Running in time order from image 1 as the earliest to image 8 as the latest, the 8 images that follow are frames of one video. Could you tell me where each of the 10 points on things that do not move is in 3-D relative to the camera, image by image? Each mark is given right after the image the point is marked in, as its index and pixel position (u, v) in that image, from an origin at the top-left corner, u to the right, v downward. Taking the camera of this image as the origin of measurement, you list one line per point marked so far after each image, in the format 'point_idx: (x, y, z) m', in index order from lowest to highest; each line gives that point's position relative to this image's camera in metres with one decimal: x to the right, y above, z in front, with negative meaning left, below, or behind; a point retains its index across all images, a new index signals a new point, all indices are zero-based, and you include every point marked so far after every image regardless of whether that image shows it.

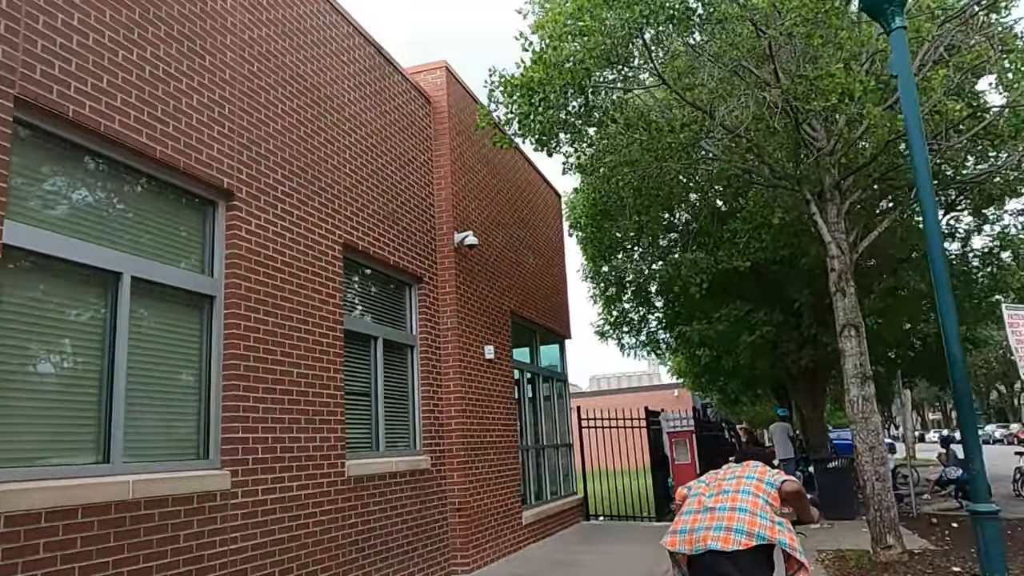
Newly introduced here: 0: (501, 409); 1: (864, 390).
0: (-0.2, -1.9, +11.6) m
1: (+4.4, -1.3, +9.5) m
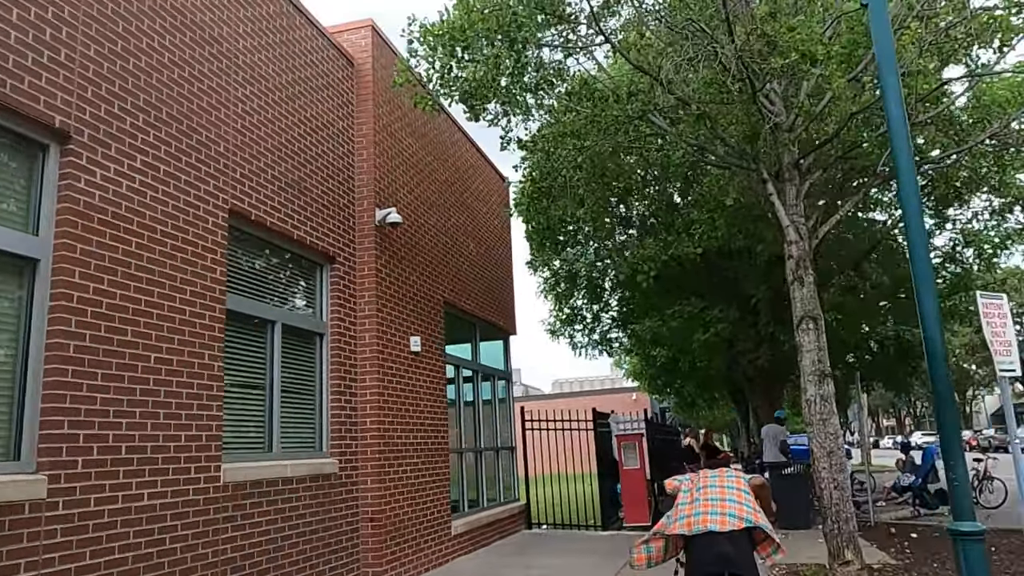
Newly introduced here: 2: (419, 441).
0: (-1.2, -1.7, +10.5) m
1: (+3.5, -1.1, +8.7) m
2: (-1.3, -2.0, +10.1) m
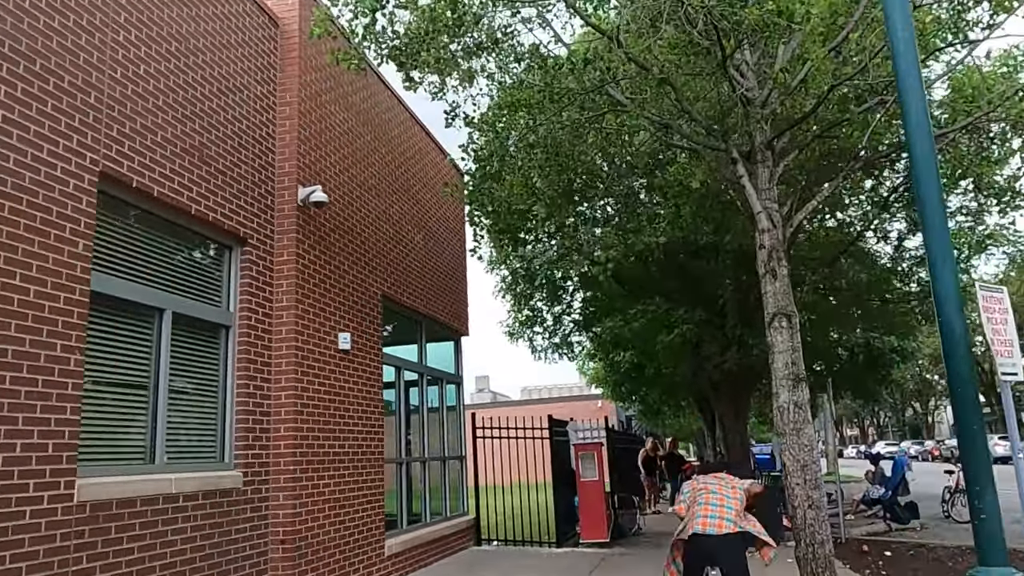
0: (-1.9, -1.6, +9.3) m
1: (+2.9, -1.1, +7.7) m
2: (-2.0, -1.9, +8.9) m
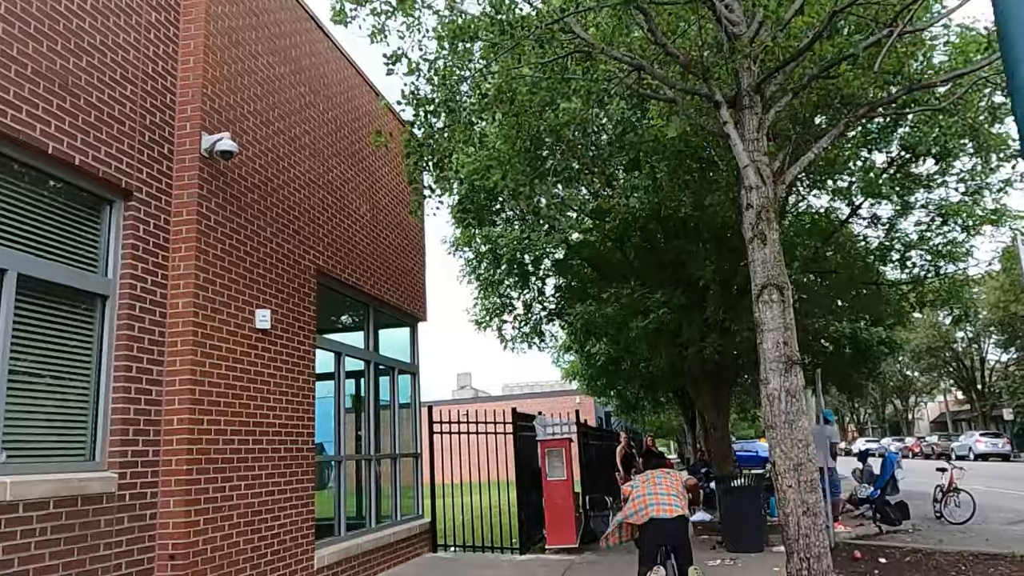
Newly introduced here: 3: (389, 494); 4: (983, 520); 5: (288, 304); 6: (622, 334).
0: (-2.5, -1.2, +8.0) m
1: (+2.4, -0.8, +6.5) m
2: (-2.5, -1.6, +7.6) m
3: (-1.9, -3.1, +11.6) m
4: (+9.8, -4.8, +15.7) m
5: (-2.5, -0.2, +8.4) m
6: (+2.1, -0.9, +14.0) m
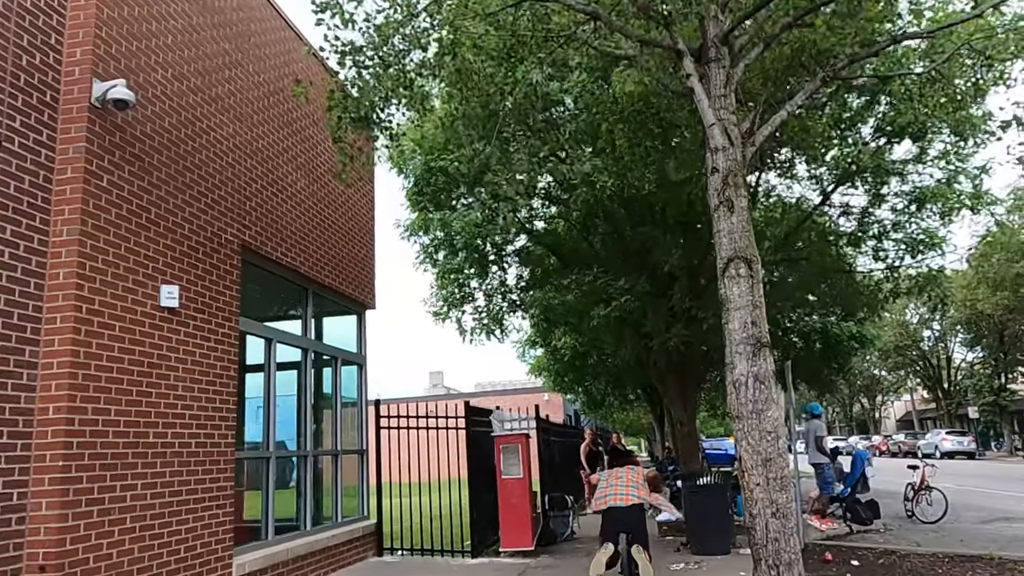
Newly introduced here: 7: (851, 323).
0: (-3.0, -1.0, +7.1) m
1: (+1.9, -0.6, +5.8) m
2: (-3.1, -1.4, +6.7) m
3: (-2.6, -2.9, +10.7) m
4: (+8.9, -4.6, +15.3) m
5: (-3.0, +0.1, +7.5) m
6: (+1.3, -0.6, +13.3) m
7: (+8.6, -0.9, +19.3) m
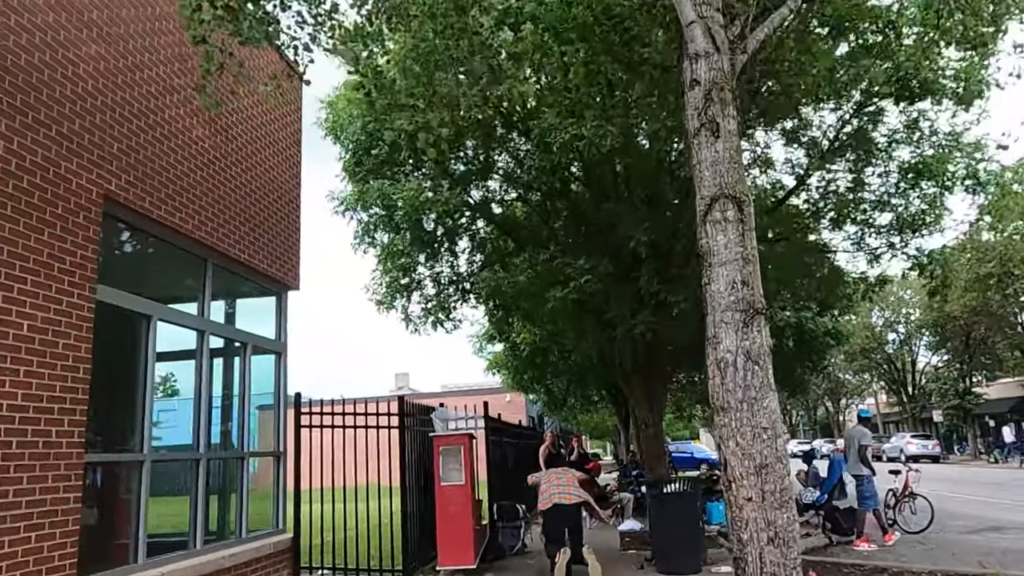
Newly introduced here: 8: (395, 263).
0: (-3.6, -0.7, +5.5) m
1: (+1.3, -0.3, +4.3) m
2: (-3.6, -1.0, +5.1) m
3: (-3.3, -2.6, +9.1) m
4: (+7.9, -4.5, +14.1) m
5: (-3.6, +0.4, +5.8) m
6: (+0.5, -0.4, +11.8) m
7: (+7.5, -0.7, +18.1) m
8: (-2.3, +0.5, +14.9) m
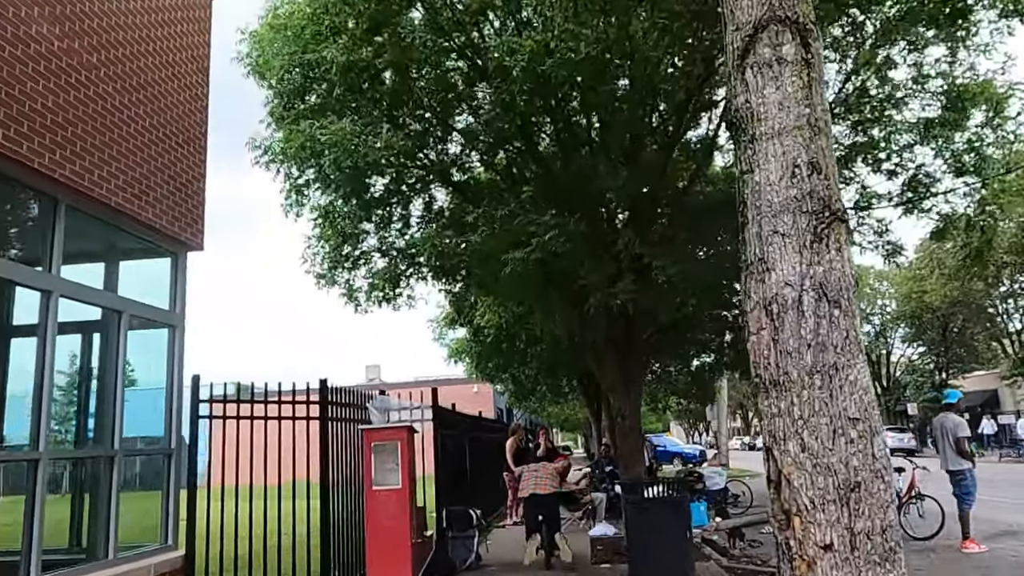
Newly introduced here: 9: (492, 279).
0: (-4.0, -0.2, +3.5) m
1: (+1.0, +0.1, +2.5) m
2: (-4.0, -0.6, +3.1) m
3: (-3.8, -2.1, +7.1) m
4: (+7.2, -4.0, +12.5) m
5: (-4.0, +0.8, +3.8) m
6: (-0.2, +0.1, +10.0) m
7: (+6.7, -0.3, +16.5) m
8: (-3.0, +1.0, +12.9) m
9: (-0.3, +0.1, +10.2) m
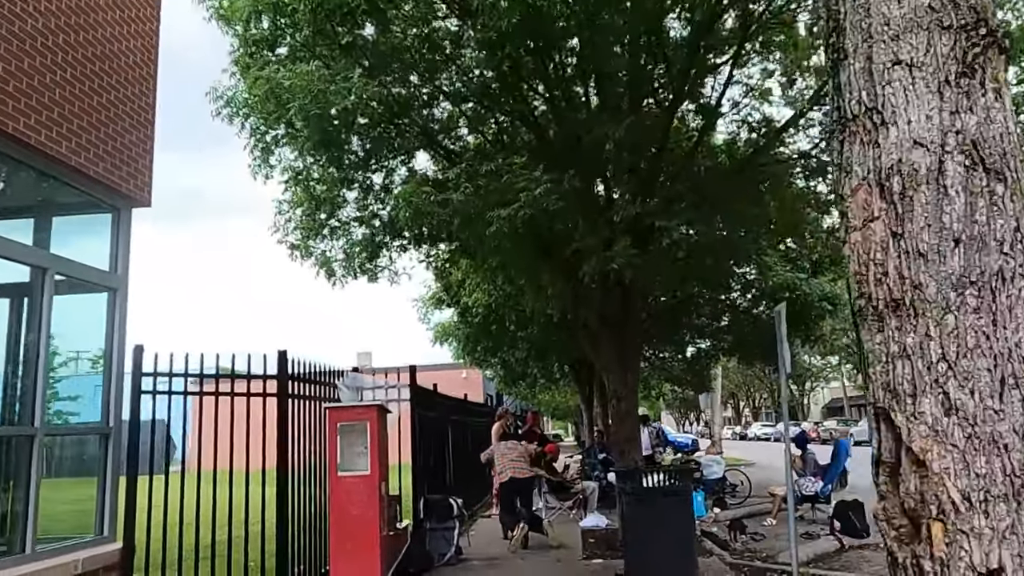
0: (-4.1, +0.1, +2.5) m
1: (+0.9, +0.3, +1.6) m
2: (-4.1, -0.3, +2.1) m
3: (-4.0, -1.7, +6.1) m
4: (+7.0, -3.7, +11.7) m
5: (-4.1, +1.2, +2.8) m
6: (-0.3, +0.5, +9.0) m
7: (+6.4, +0.1, +15.6) m
8: (-3.2, +1.5, +11.9) m
9: (-0.4, +0.5, +9.2) m
